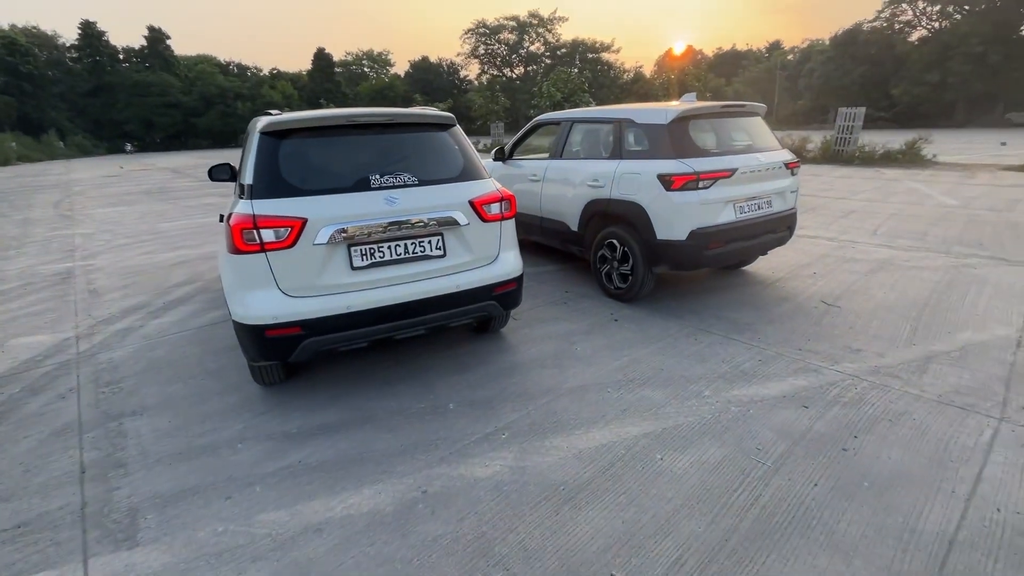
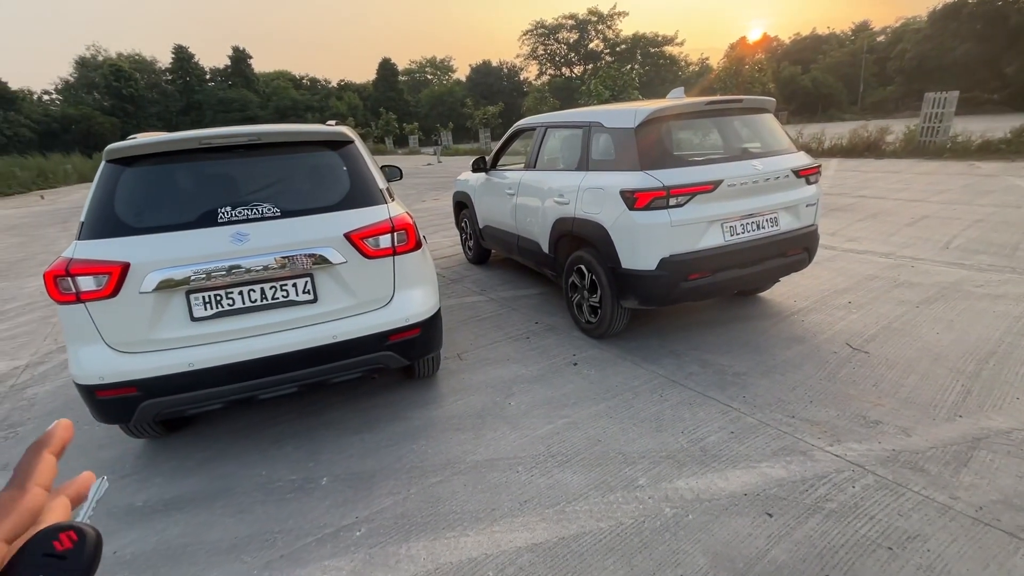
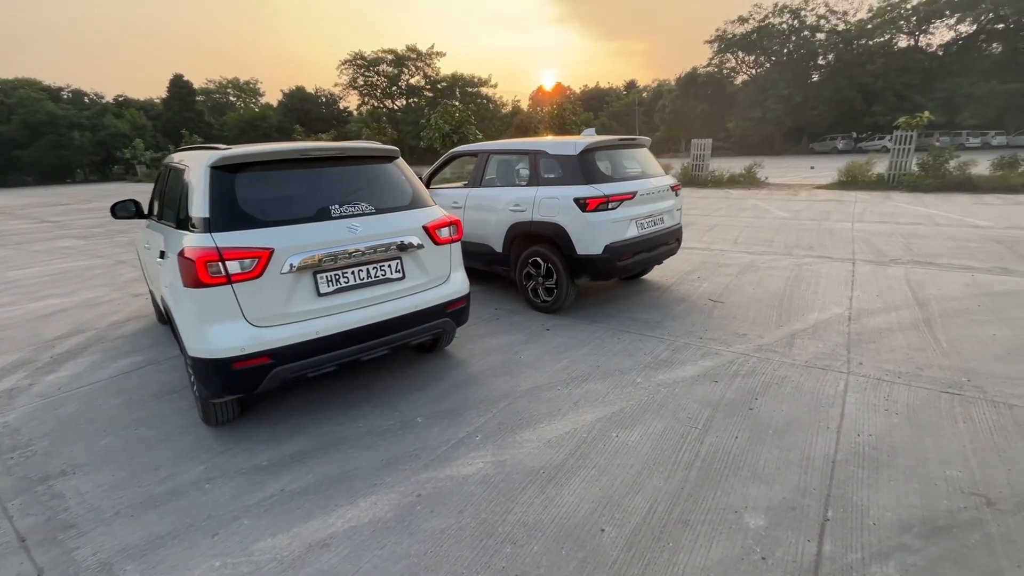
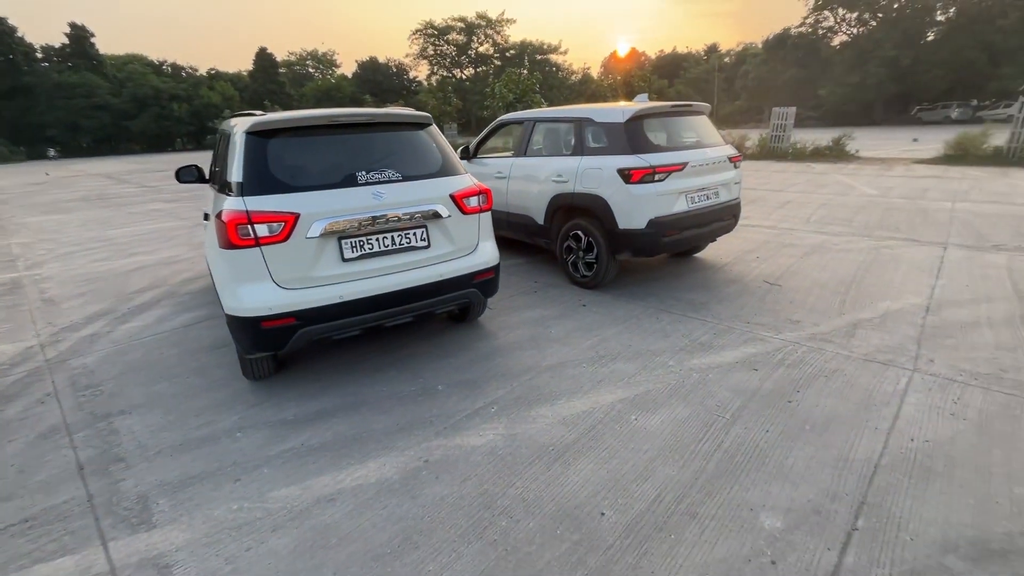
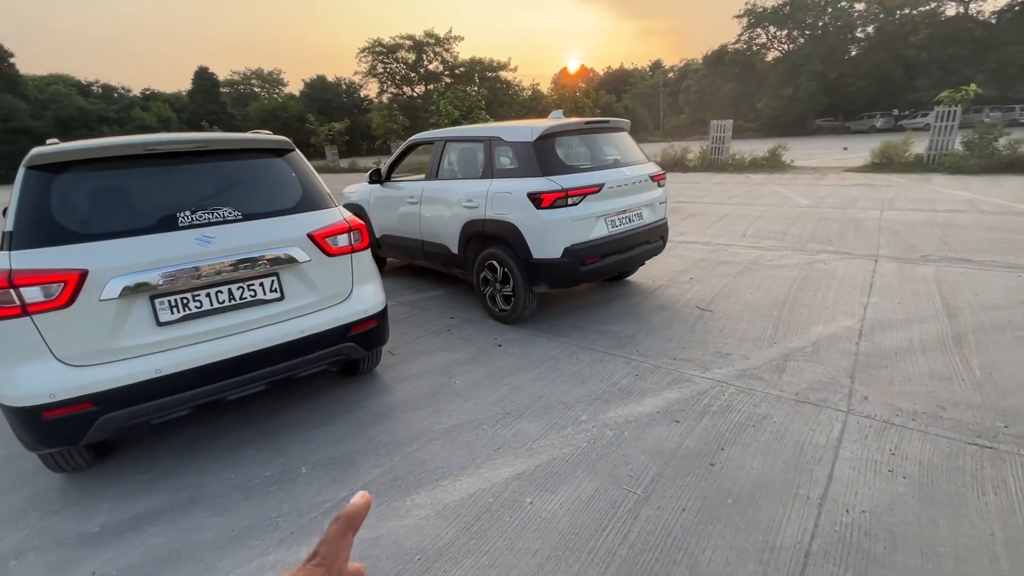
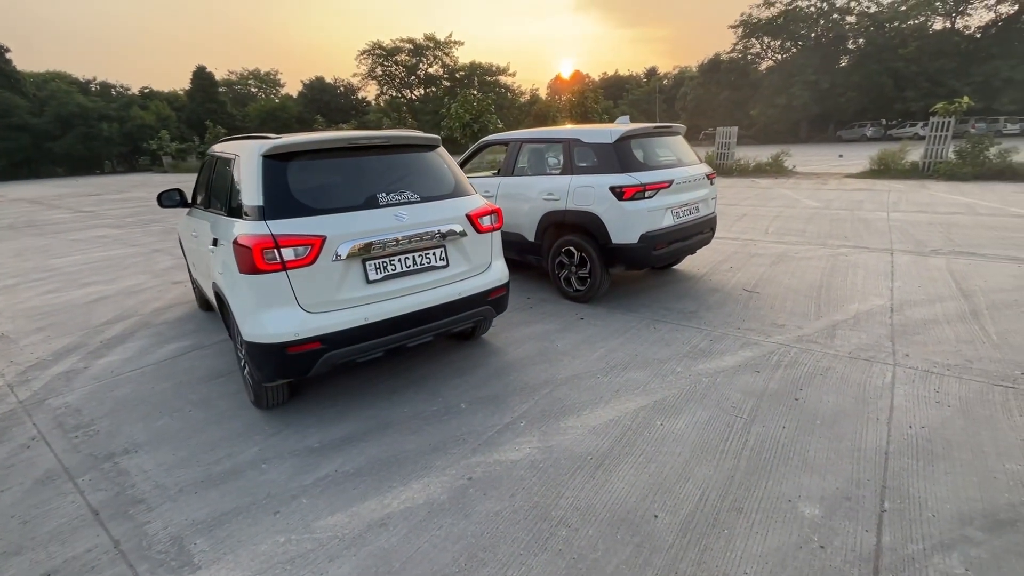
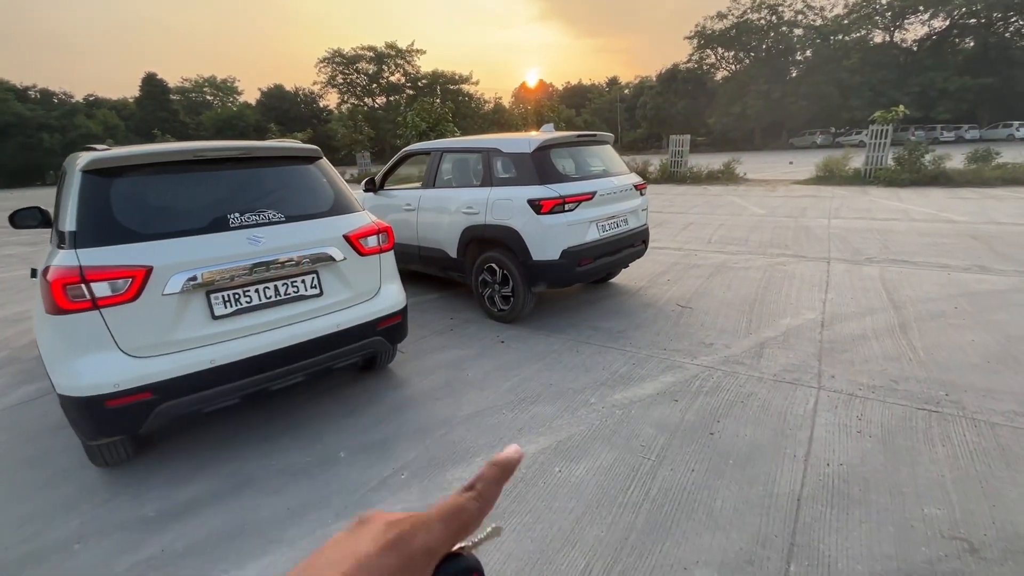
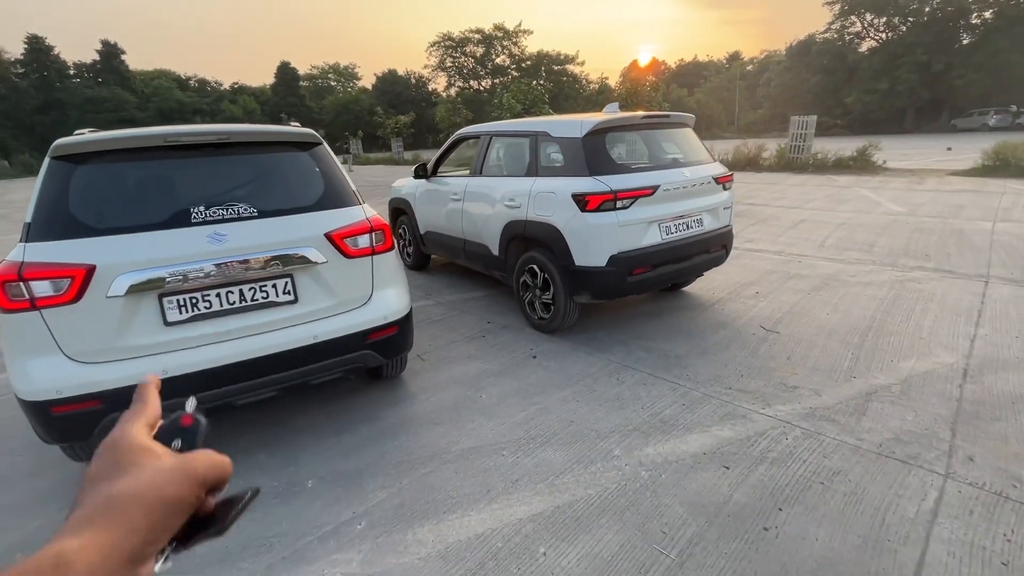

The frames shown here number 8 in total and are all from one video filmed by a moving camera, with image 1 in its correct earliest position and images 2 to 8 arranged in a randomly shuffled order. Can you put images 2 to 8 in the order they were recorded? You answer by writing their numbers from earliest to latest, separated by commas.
4, 6, 3, 7, 5, 8, 2
